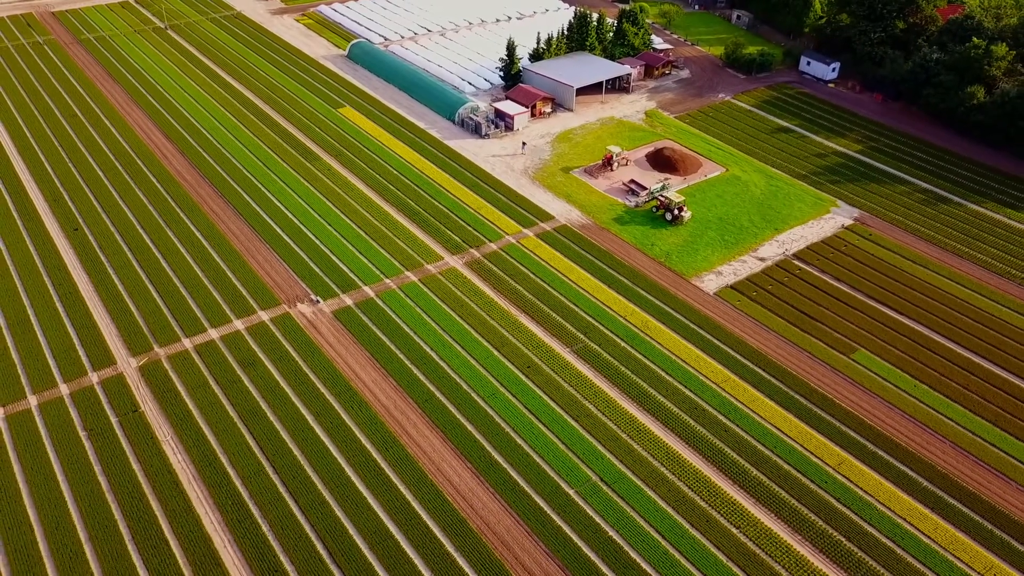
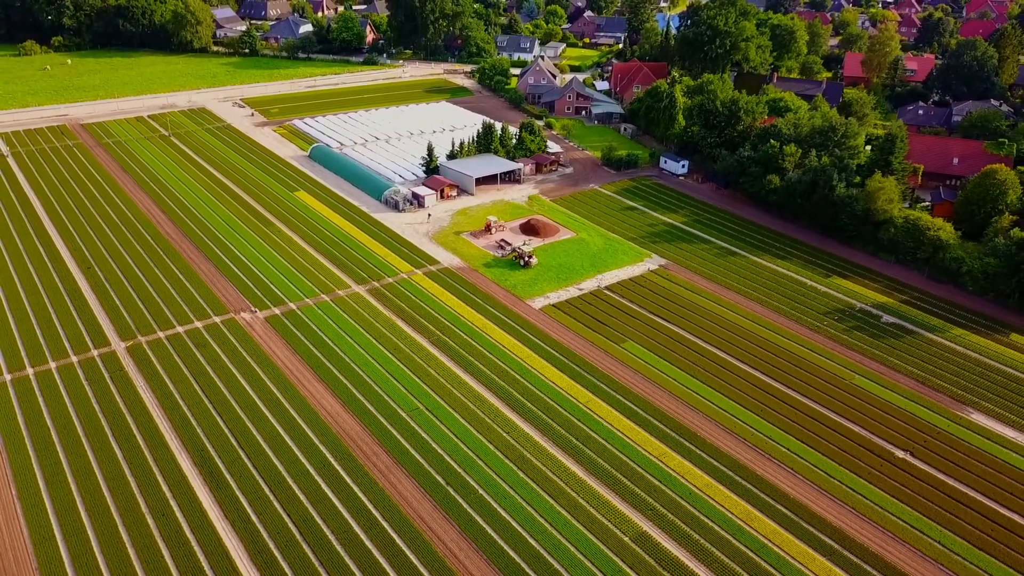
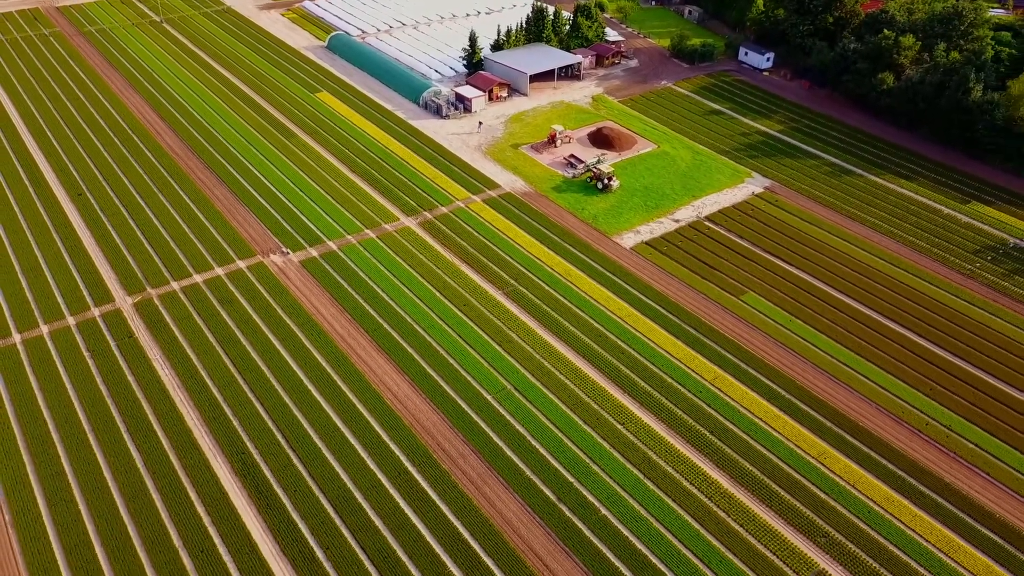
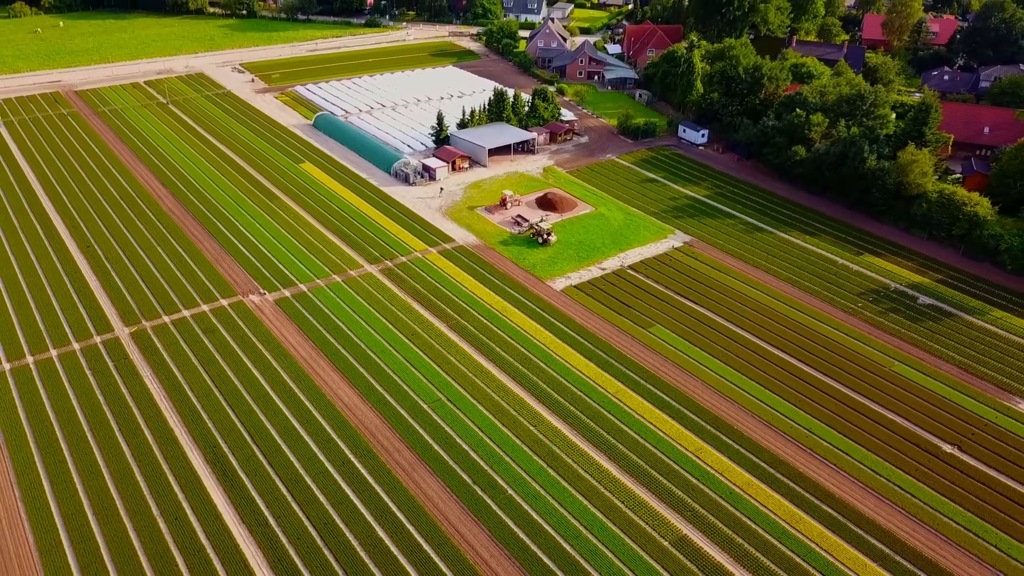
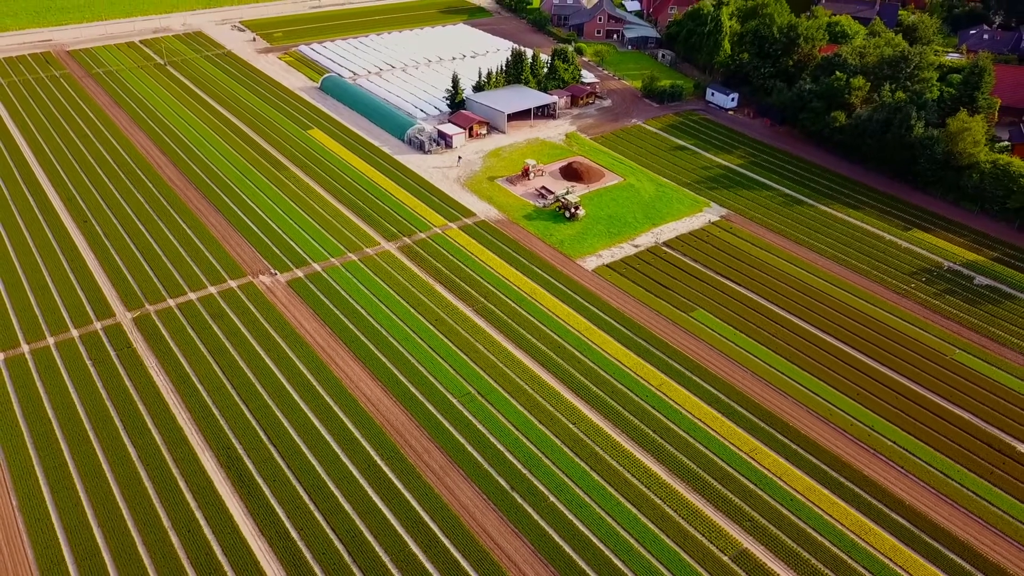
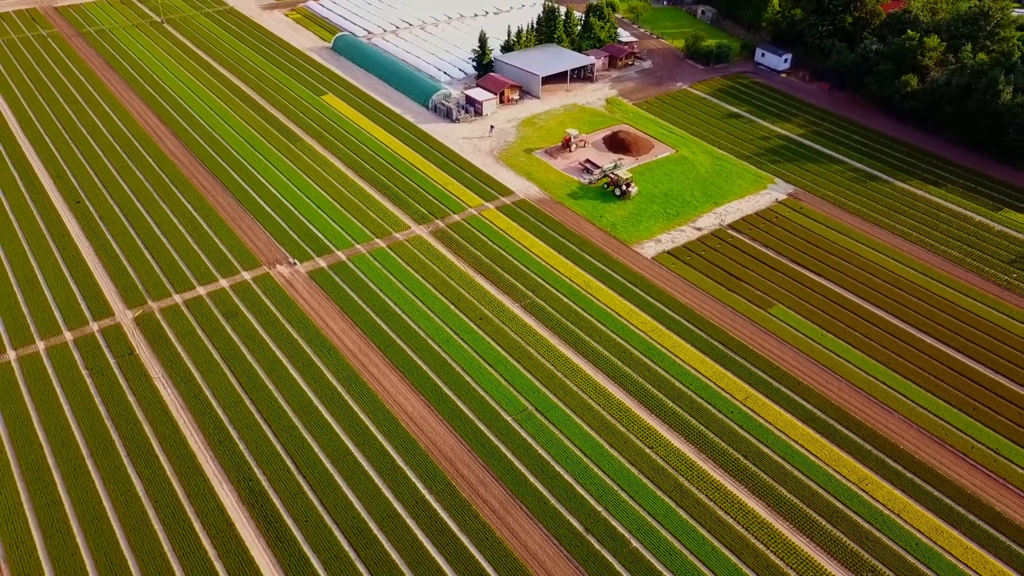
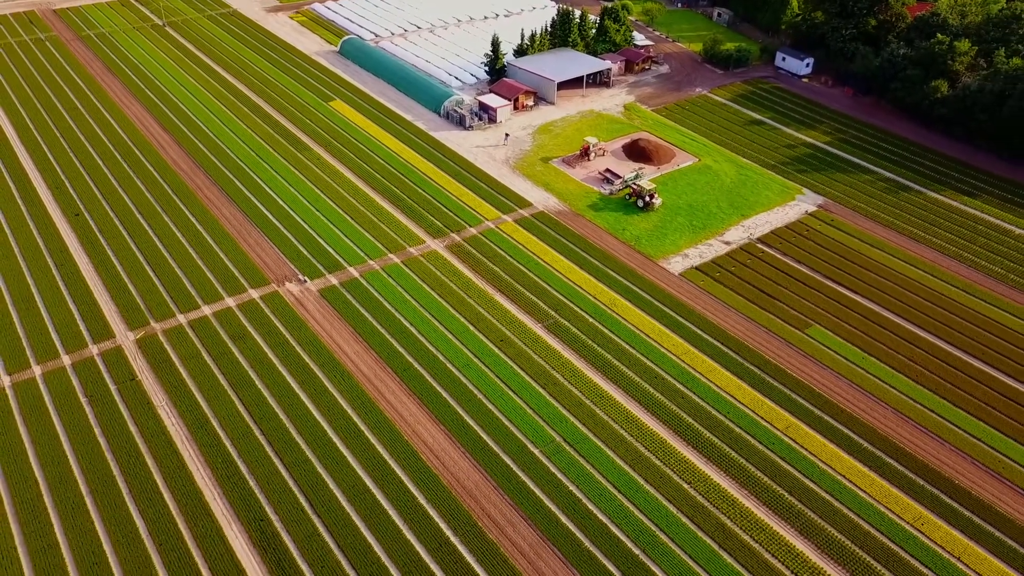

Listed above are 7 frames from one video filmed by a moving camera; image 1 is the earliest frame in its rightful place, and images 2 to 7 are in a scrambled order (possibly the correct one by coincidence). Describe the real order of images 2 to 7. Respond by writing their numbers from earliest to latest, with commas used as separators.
7, 6, 3, 5, 4, 2
